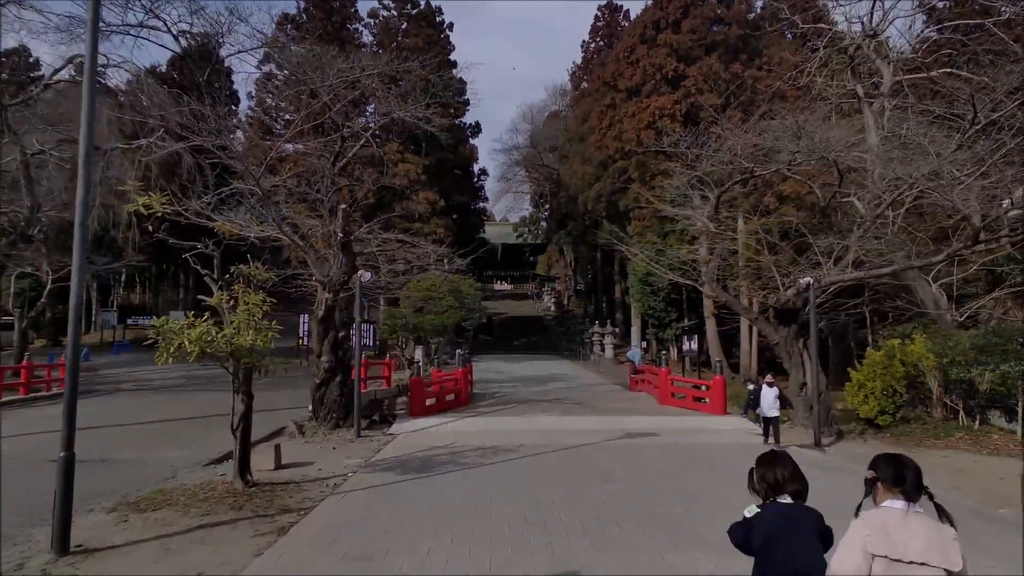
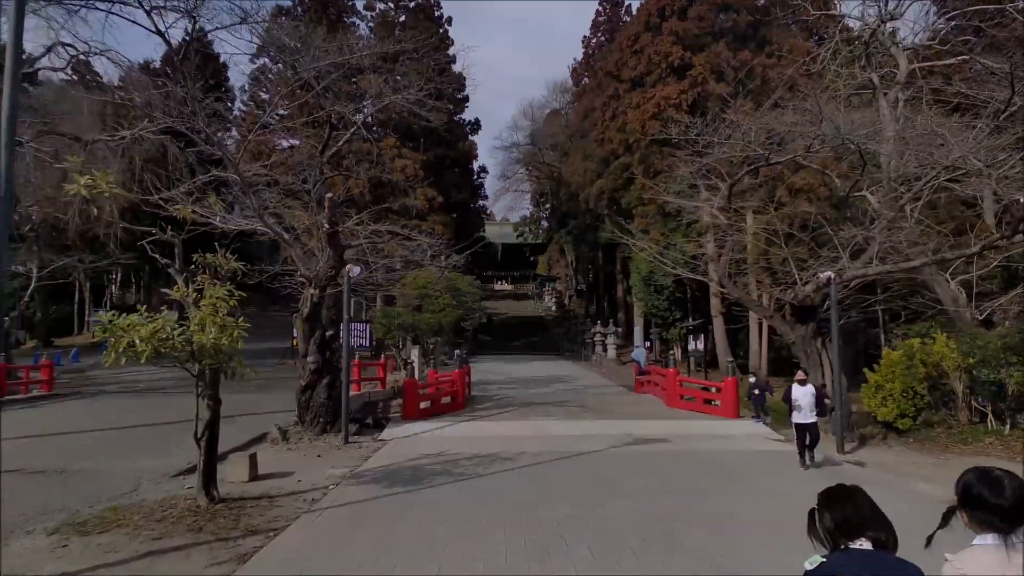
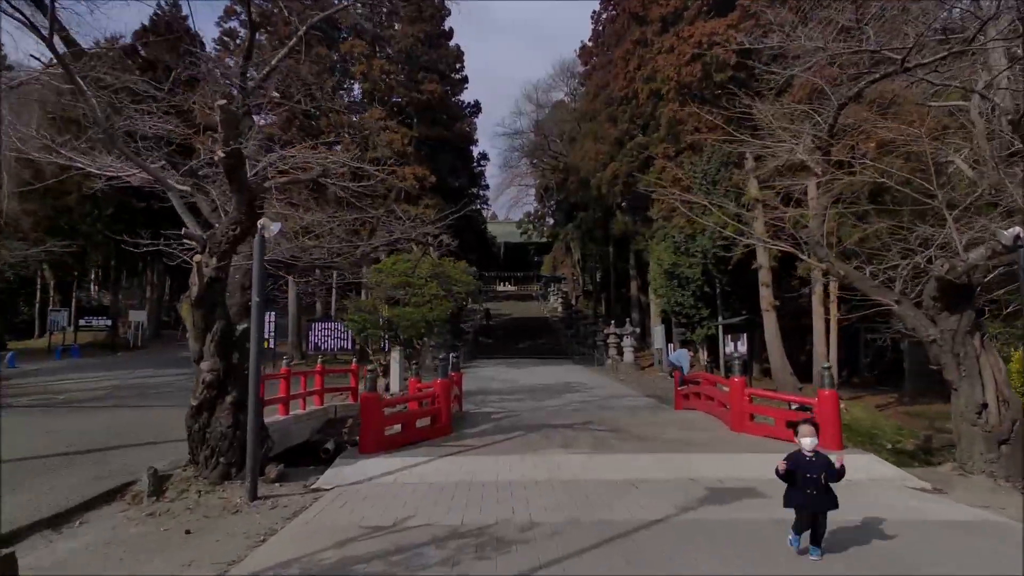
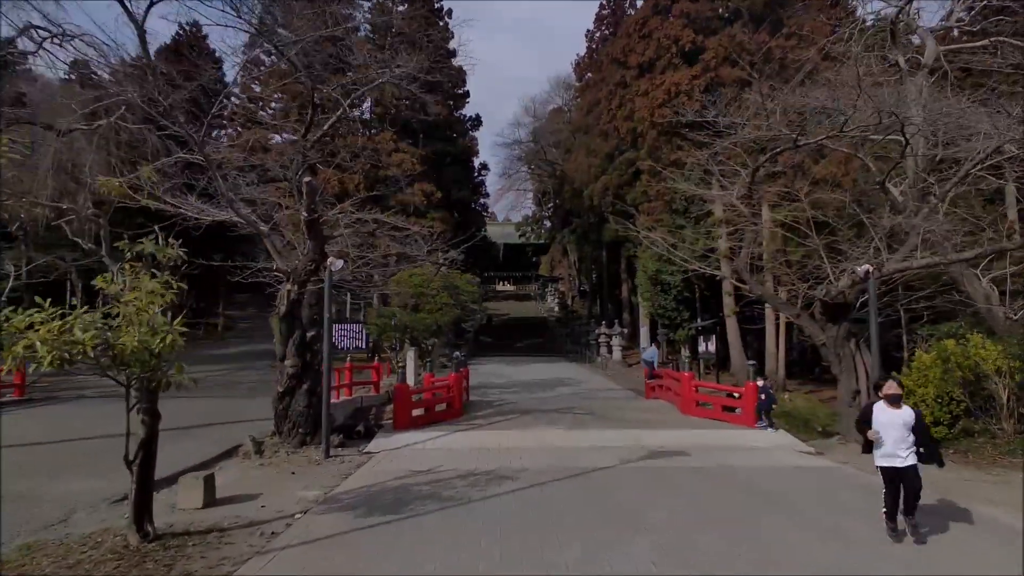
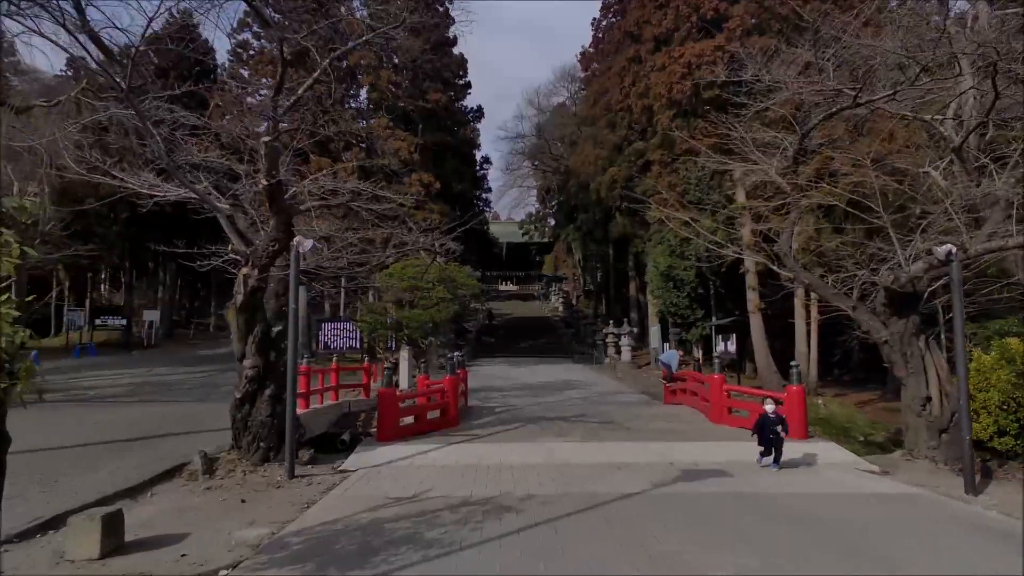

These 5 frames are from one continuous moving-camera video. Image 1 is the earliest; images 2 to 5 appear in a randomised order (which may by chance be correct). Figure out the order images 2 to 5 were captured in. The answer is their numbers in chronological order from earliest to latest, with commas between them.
2, 4, 5, 3
